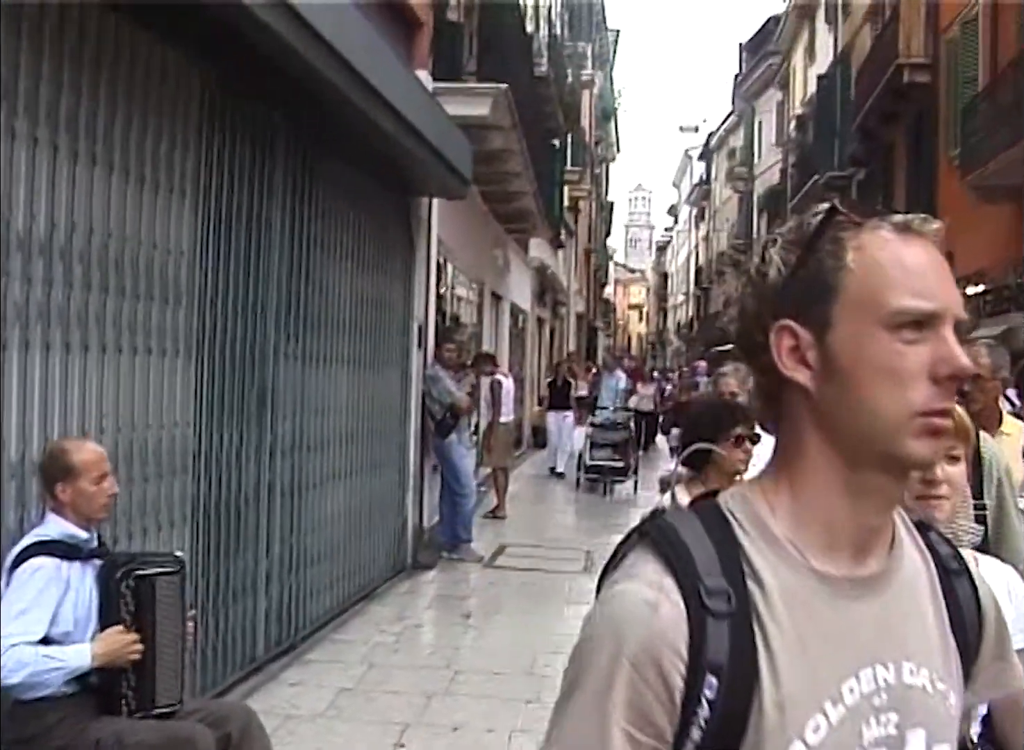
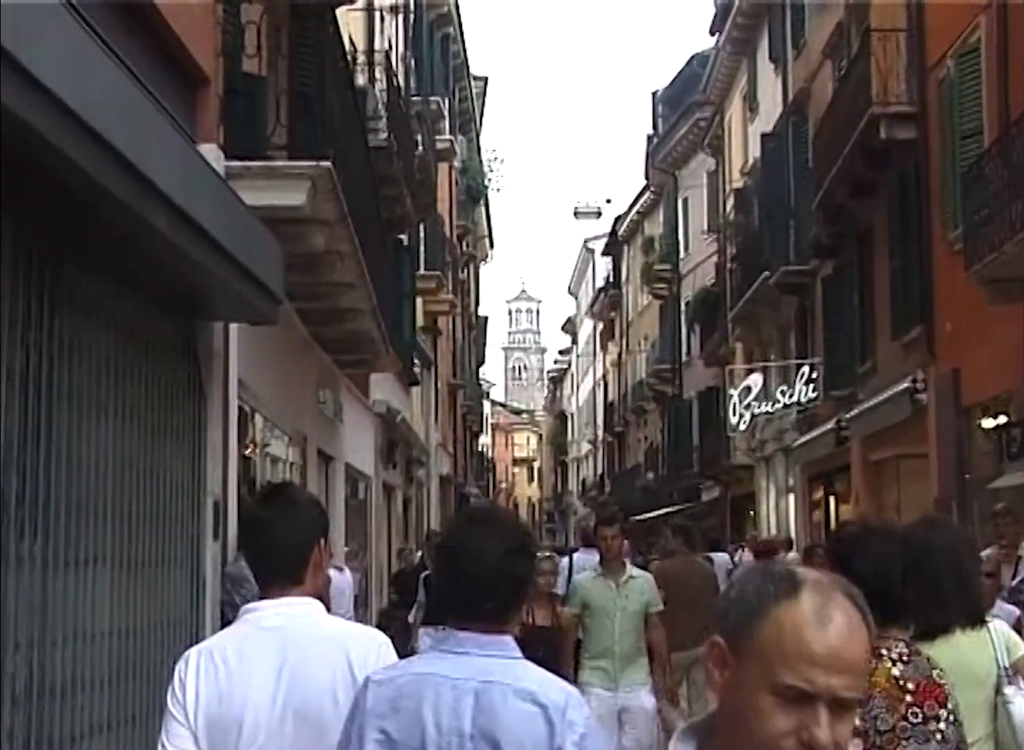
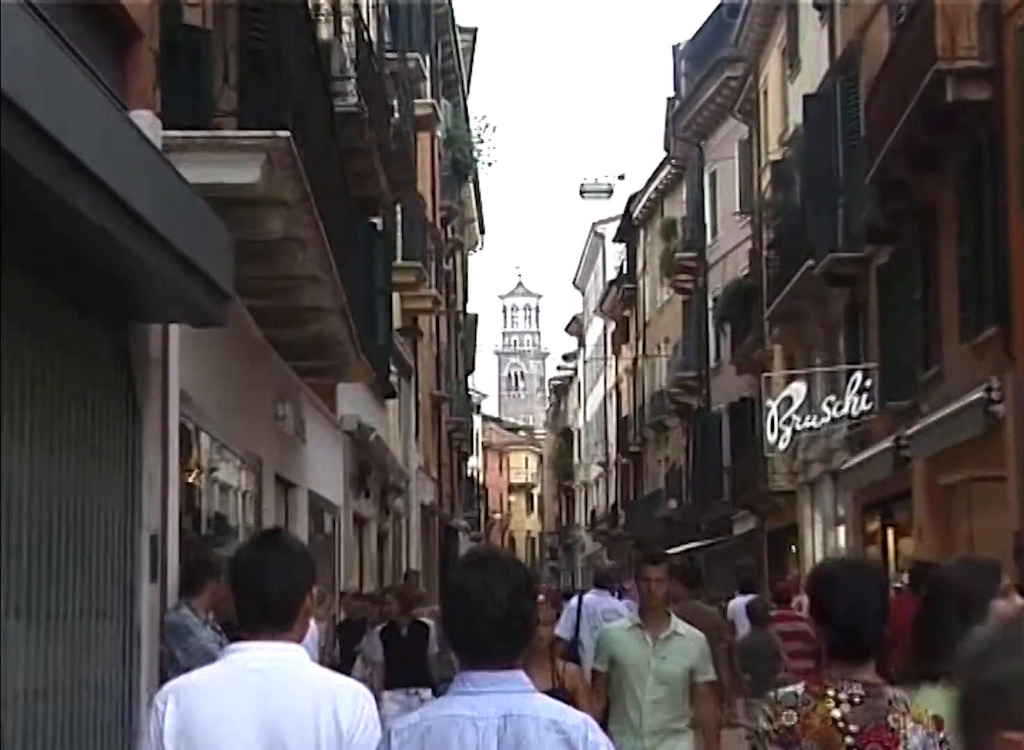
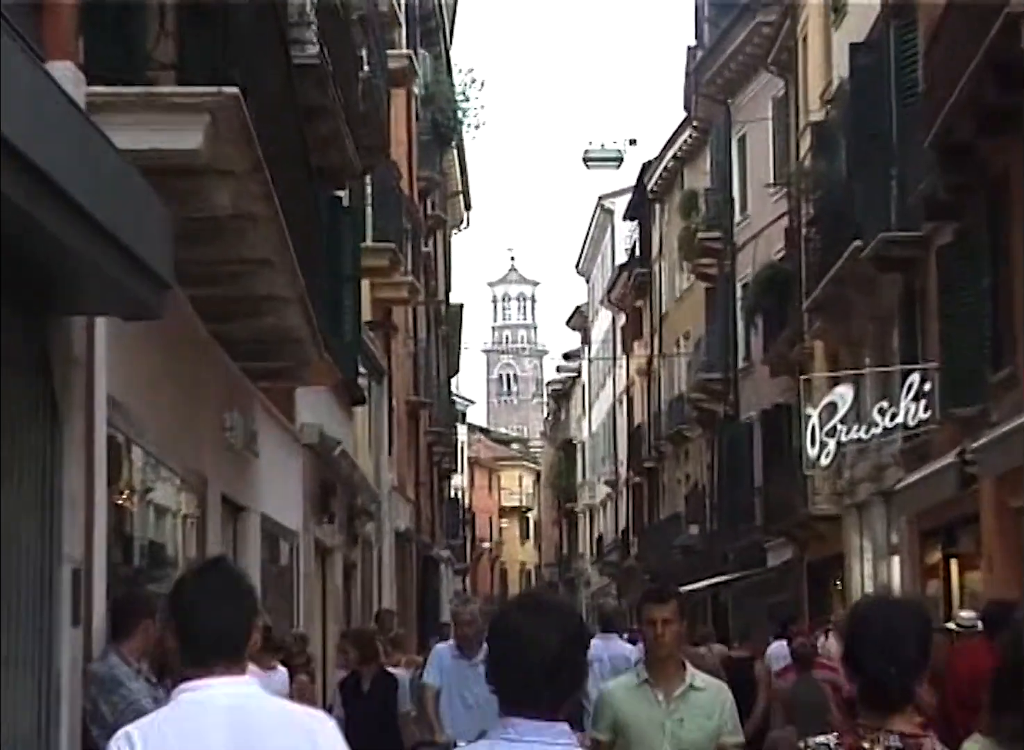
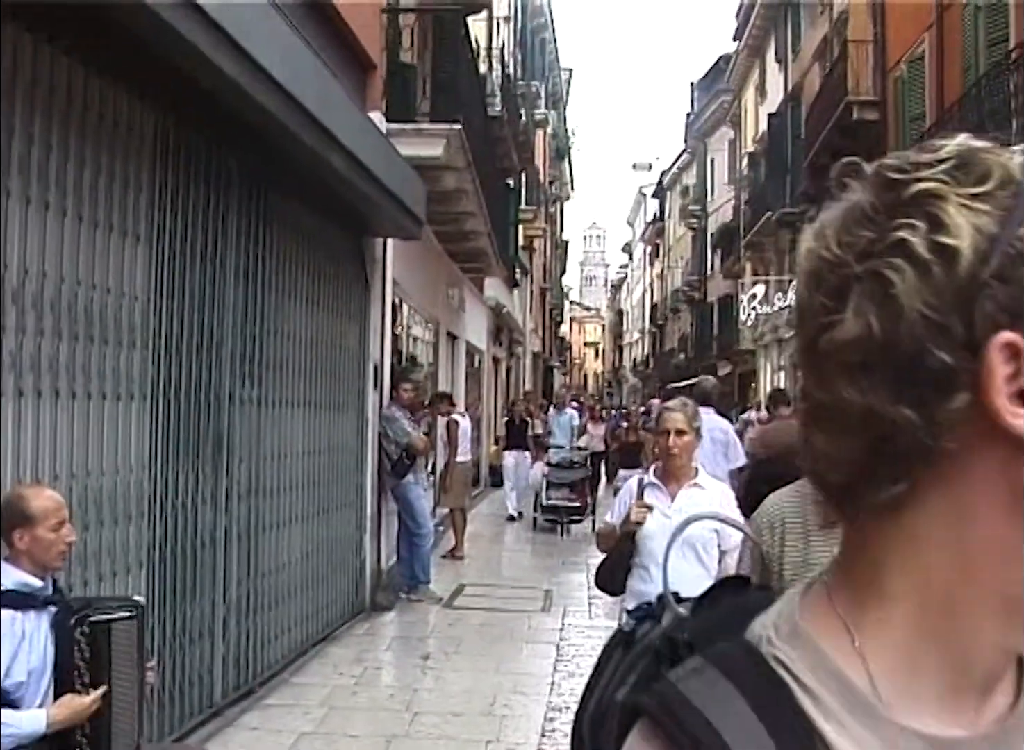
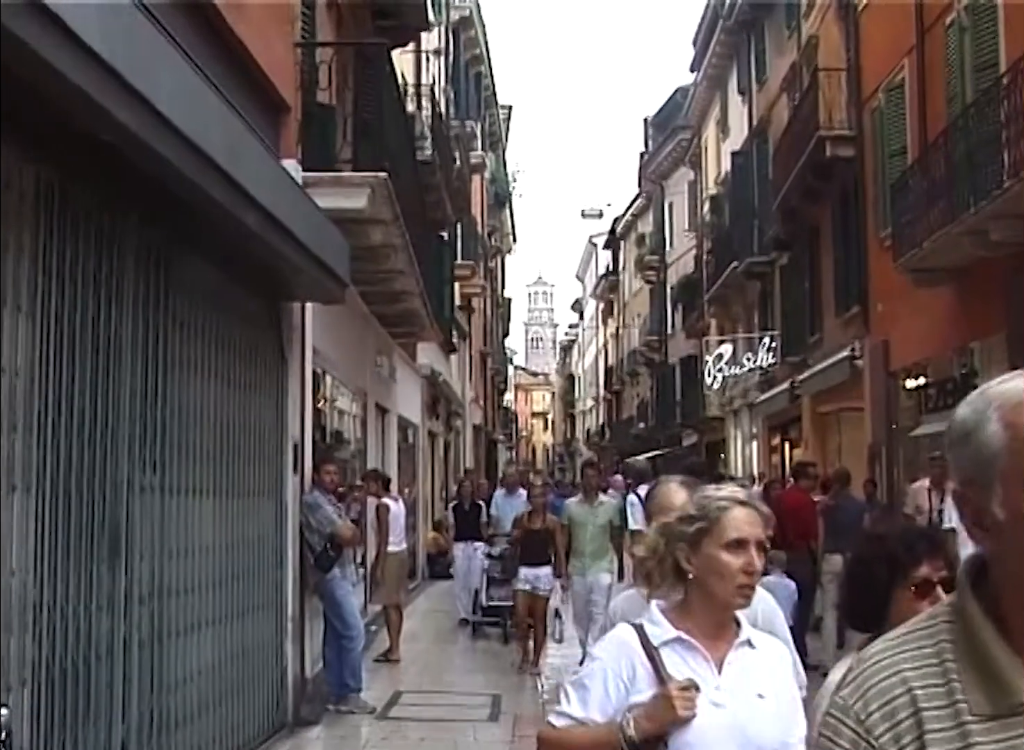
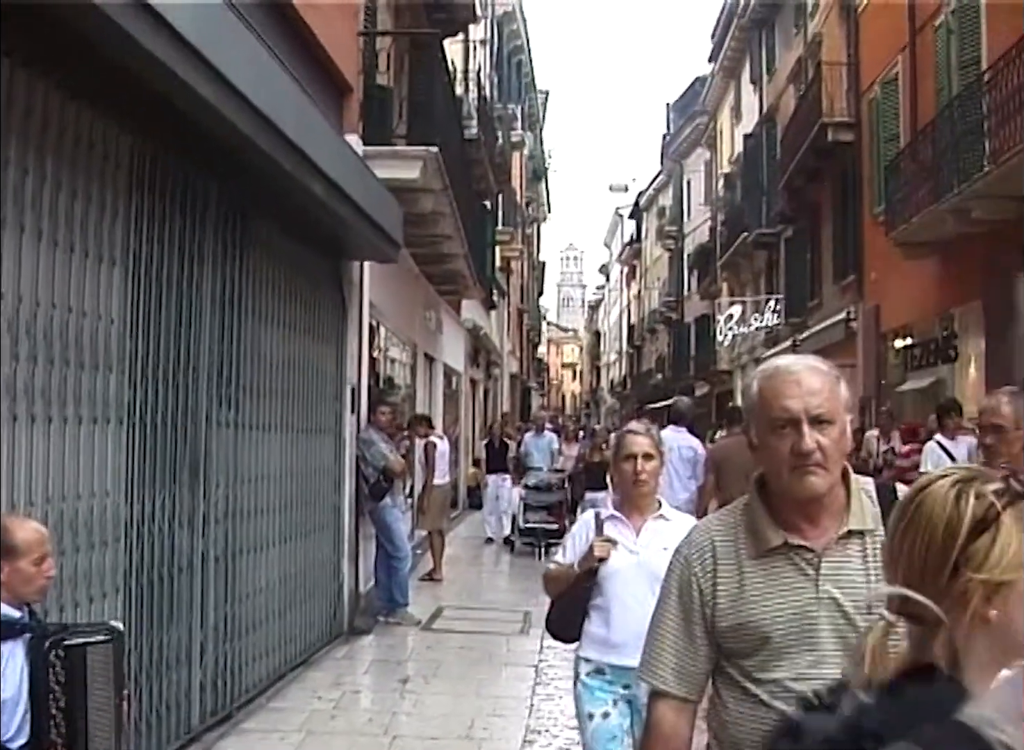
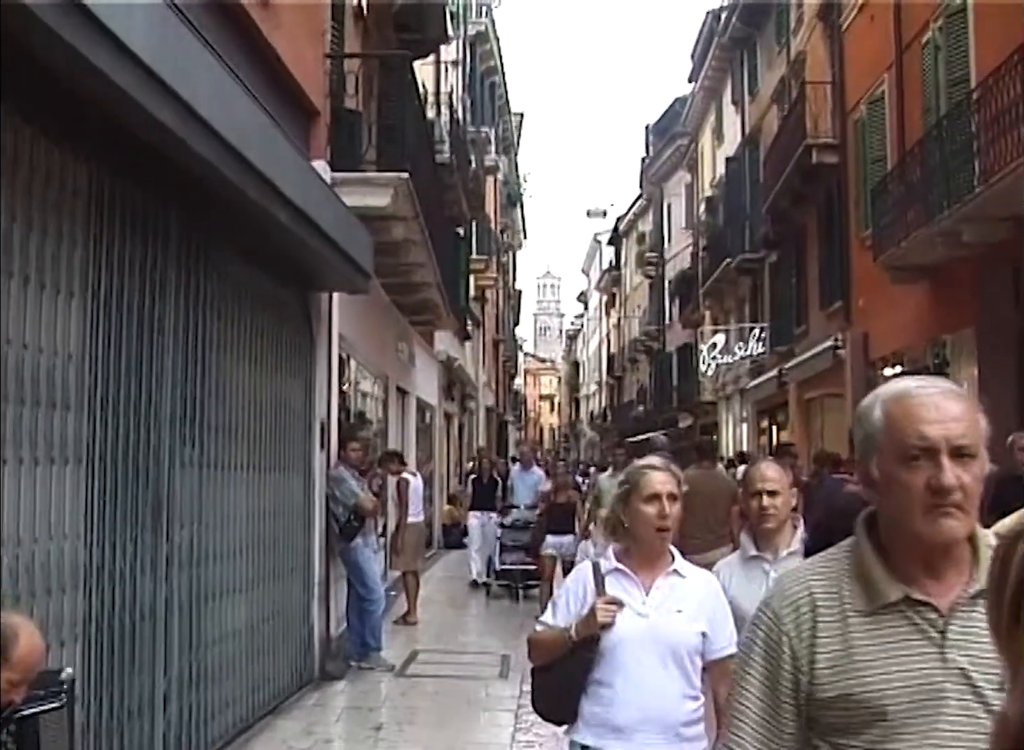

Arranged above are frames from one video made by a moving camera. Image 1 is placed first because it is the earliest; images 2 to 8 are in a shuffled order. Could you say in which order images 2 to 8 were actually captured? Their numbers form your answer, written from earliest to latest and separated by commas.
5, 7, 8, 6, 2, 3, 4
